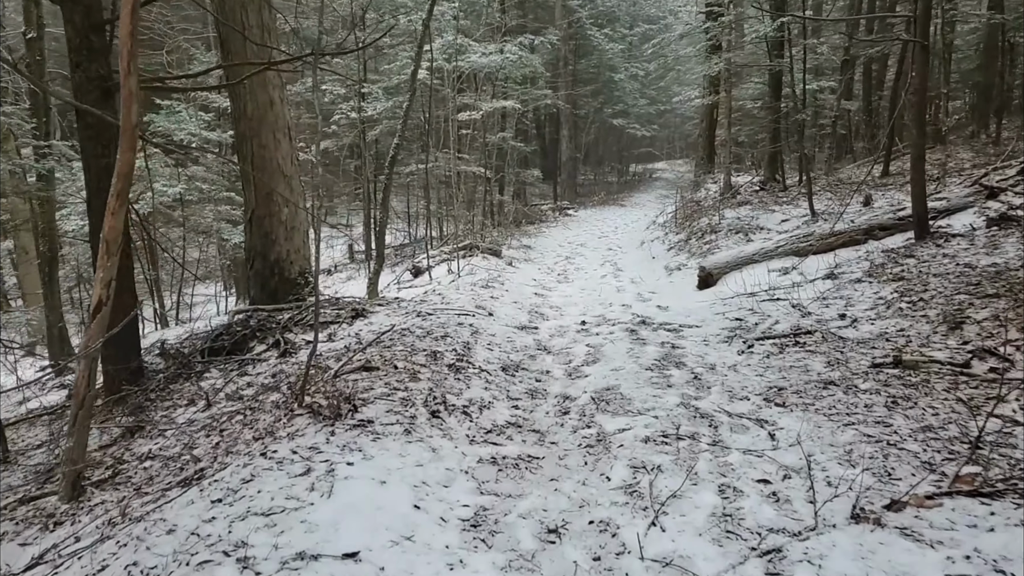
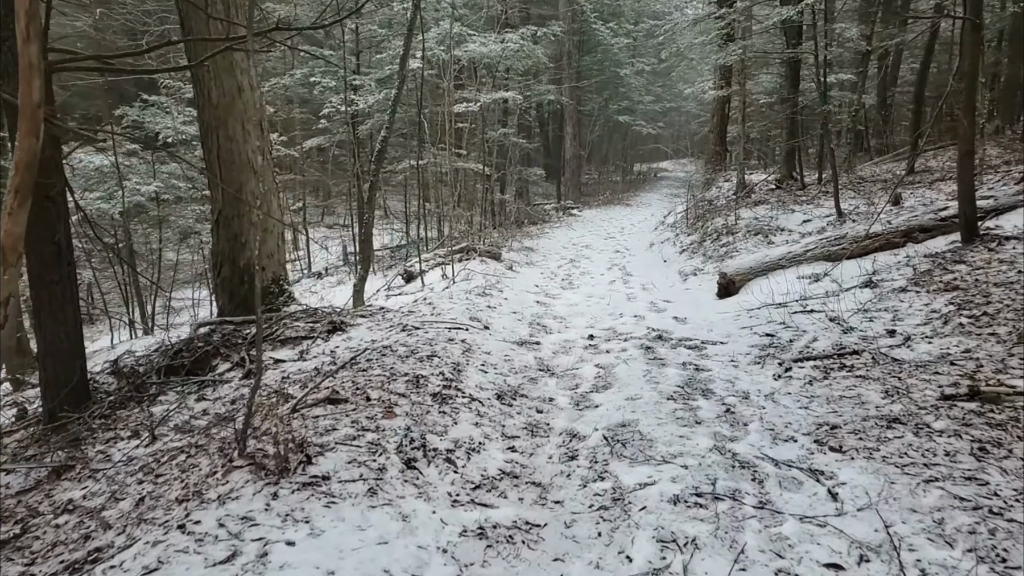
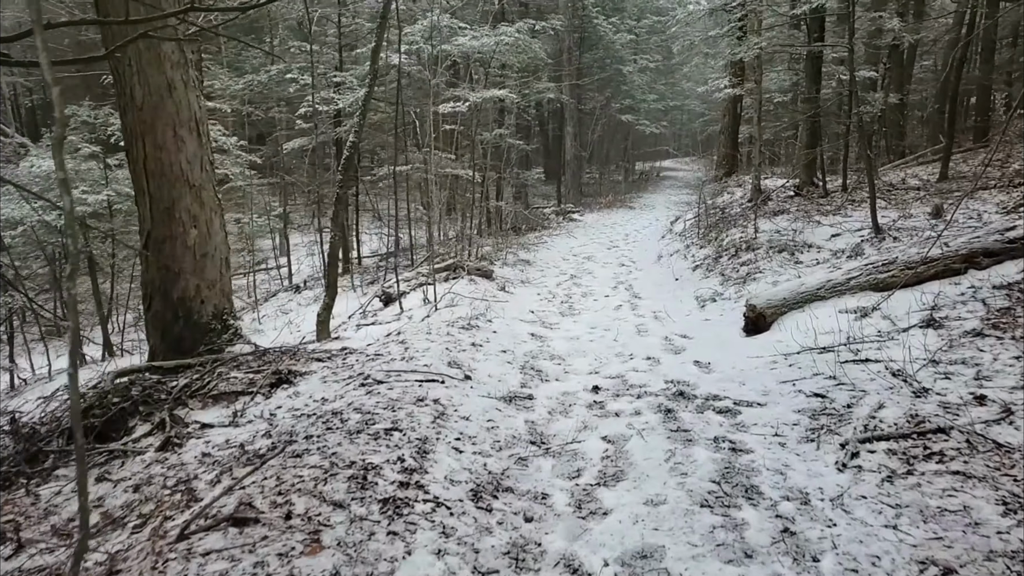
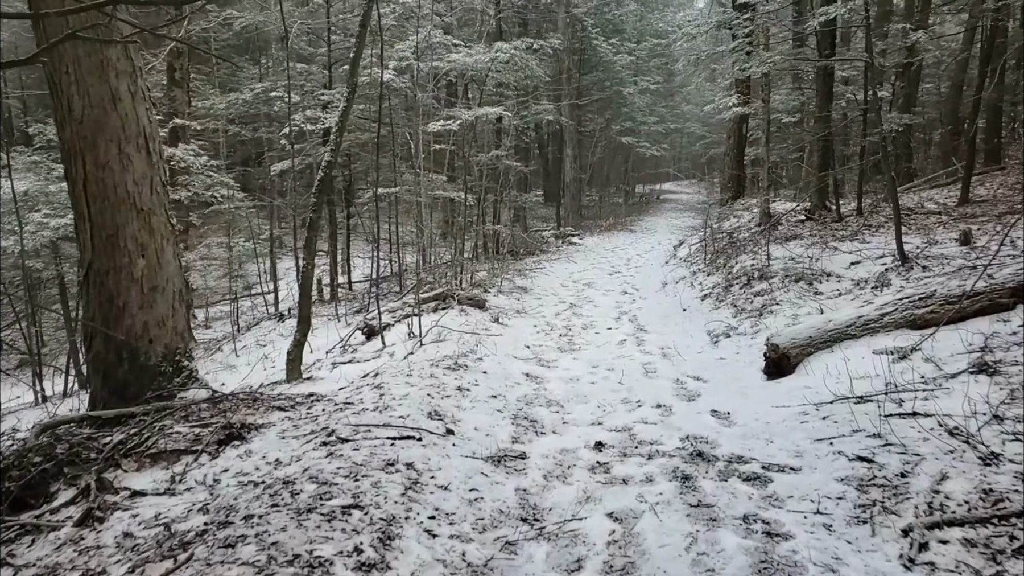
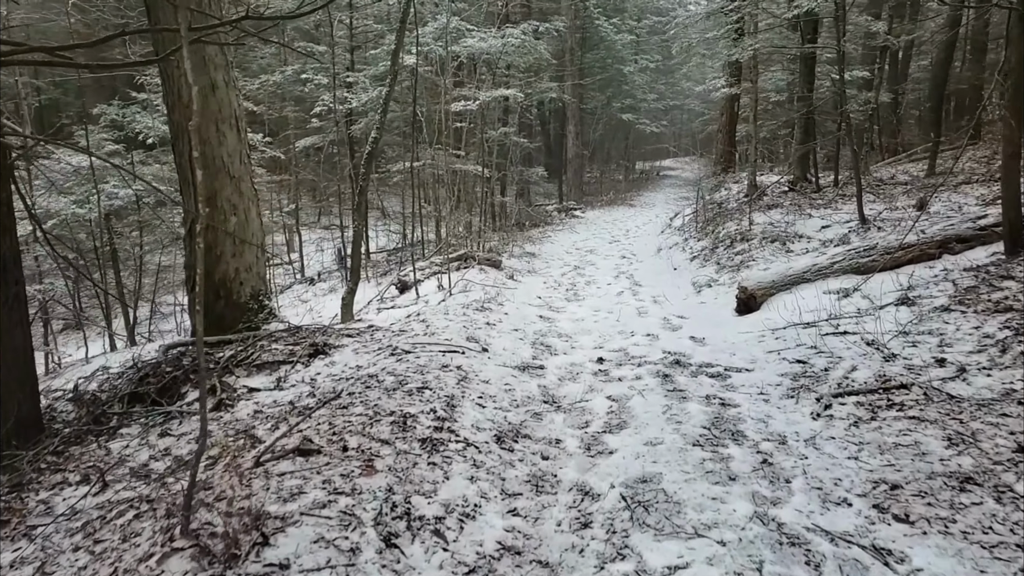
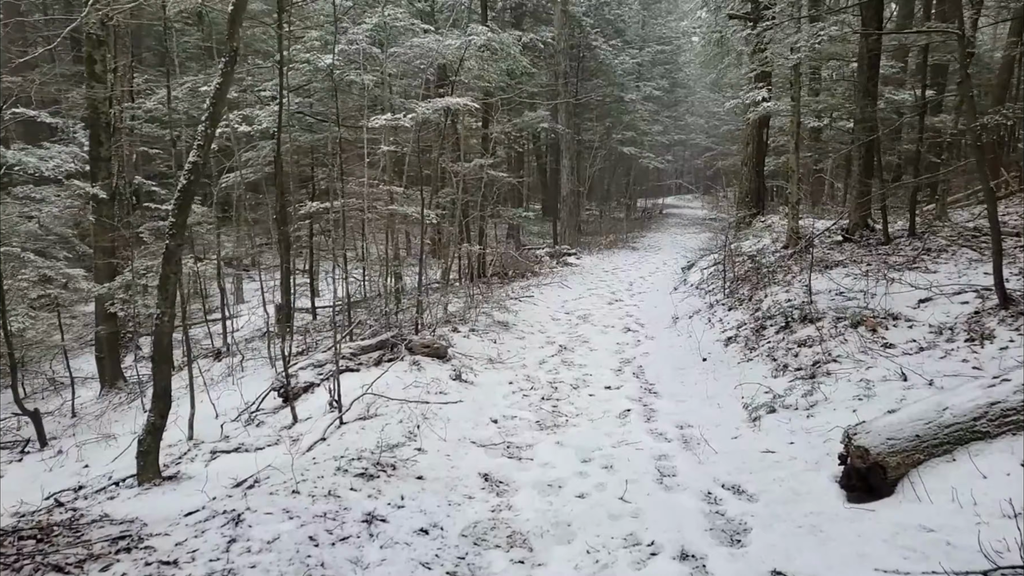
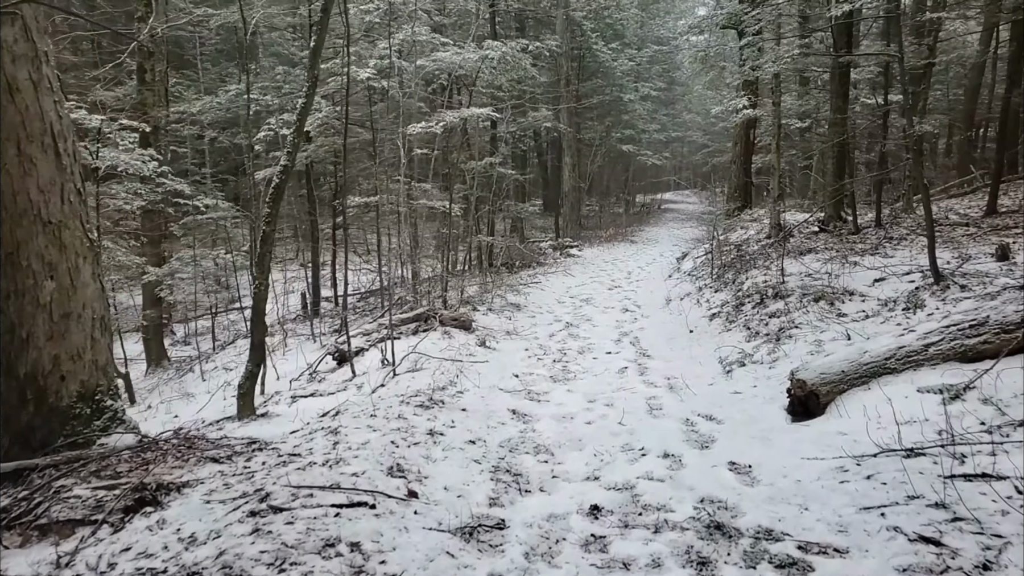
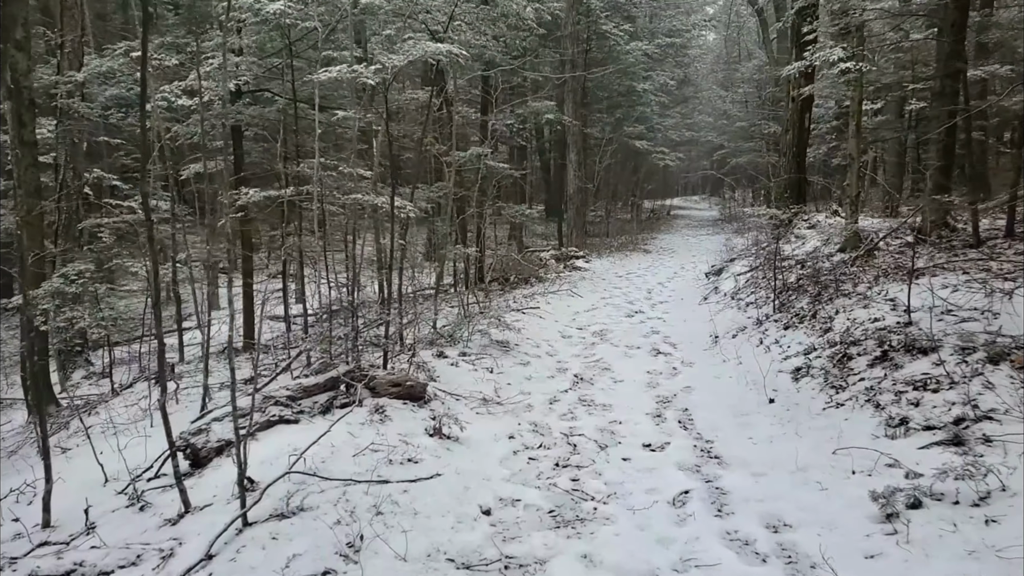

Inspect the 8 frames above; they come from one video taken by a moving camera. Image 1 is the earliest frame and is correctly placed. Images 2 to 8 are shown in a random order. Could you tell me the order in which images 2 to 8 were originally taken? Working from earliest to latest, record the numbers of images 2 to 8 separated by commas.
2, 5, 3, 4, 7, 6, 8
